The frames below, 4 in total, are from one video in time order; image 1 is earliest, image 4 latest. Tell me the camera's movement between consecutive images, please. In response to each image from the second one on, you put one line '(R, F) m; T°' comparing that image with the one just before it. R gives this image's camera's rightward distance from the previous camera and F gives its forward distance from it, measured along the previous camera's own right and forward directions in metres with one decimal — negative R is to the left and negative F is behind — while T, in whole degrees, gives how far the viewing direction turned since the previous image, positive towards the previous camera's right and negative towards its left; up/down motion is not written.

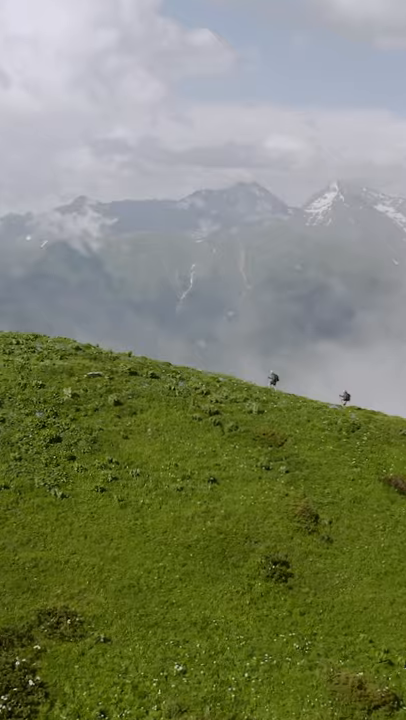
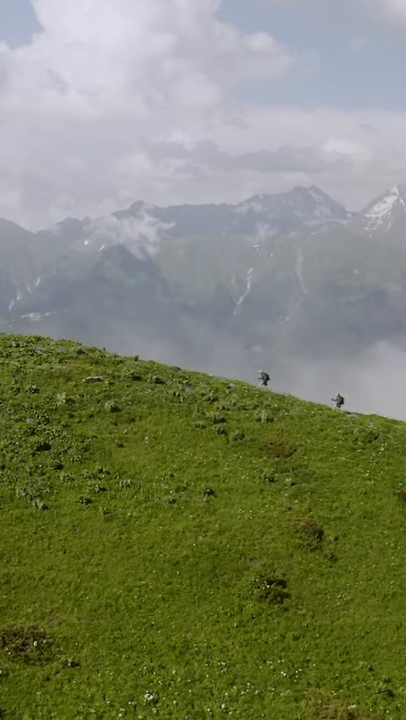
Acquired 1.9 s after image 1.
(+3.1, +3.0) m; -3°
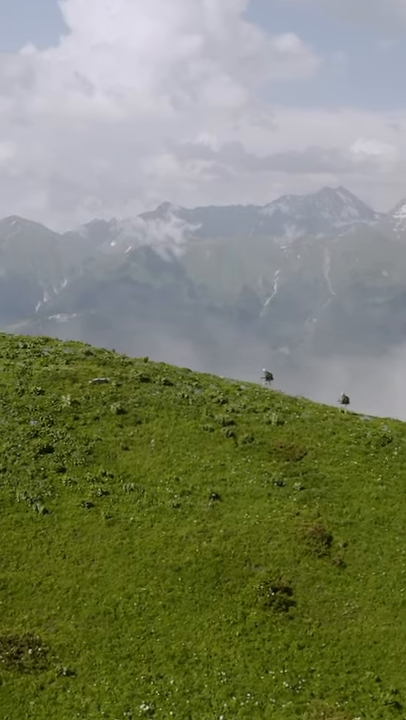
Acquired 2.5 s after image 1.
(+1.0, +1.0) m; -2°
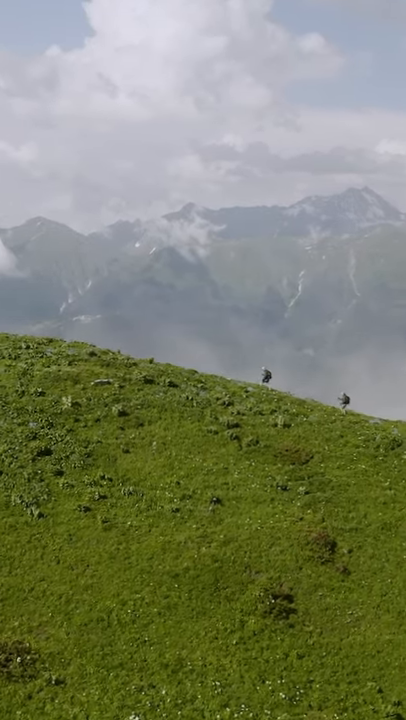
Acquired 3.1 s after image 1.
(+1.2, +1.1) m; -1°
